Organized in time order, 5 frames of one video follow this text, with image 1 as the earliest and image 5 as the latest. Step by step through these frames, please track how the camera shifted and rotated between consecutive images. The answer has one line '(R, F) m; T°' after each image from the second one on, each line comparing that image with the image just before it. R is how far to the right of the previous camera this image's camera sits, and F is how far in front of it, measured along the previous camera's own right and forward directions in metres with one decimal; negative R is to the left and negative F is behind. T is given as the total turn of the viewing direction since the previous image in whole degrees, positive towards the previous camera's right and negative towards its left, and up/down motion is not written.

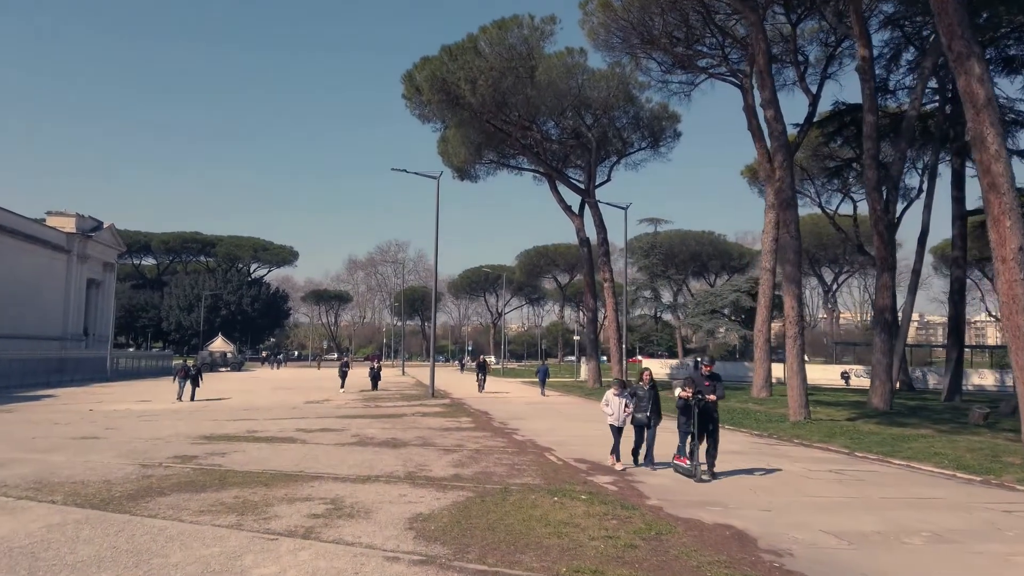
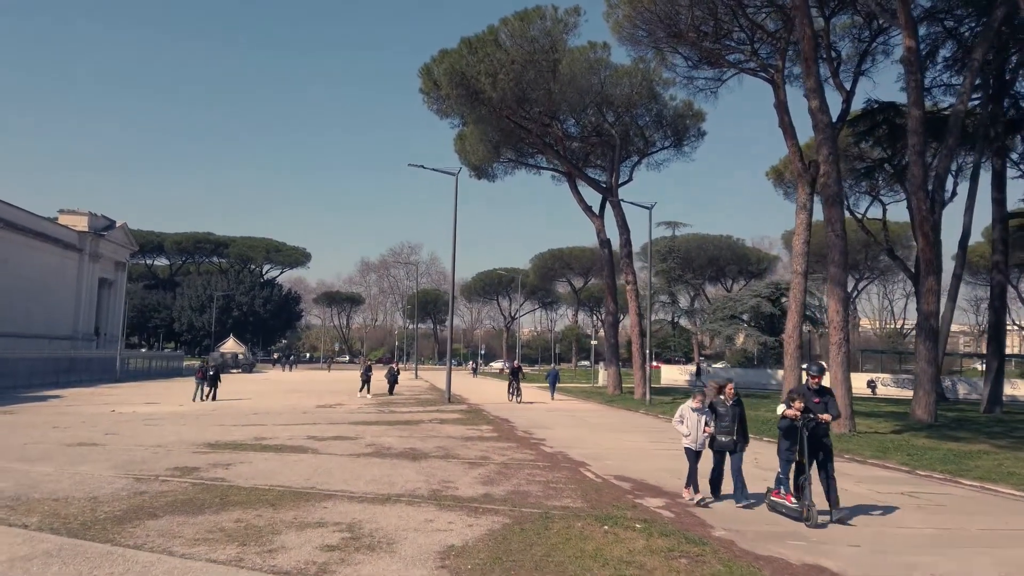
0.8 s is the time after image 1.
(-0.3, +1.0) m; -1°
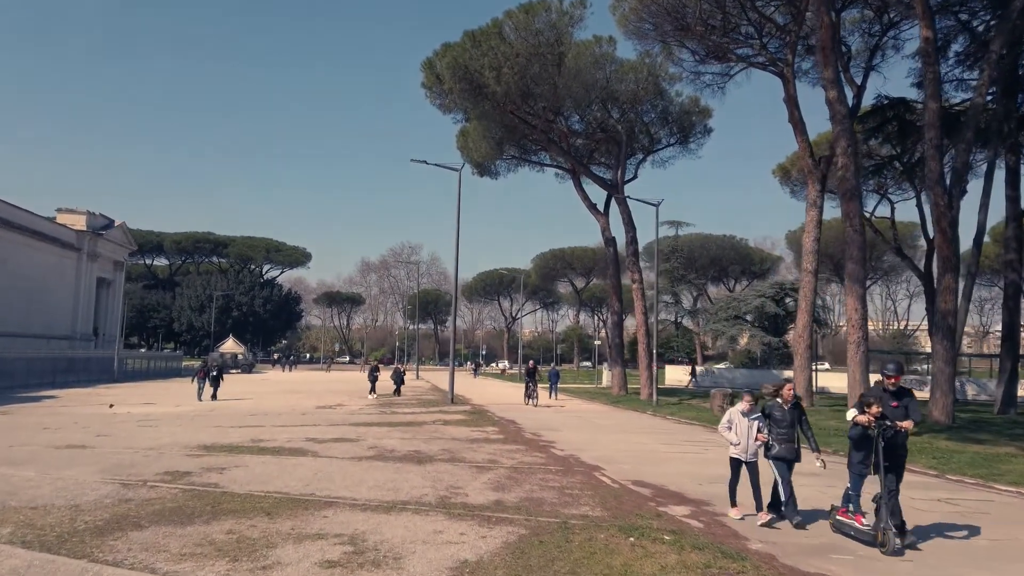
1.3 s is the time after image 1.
(-0.1, +0.5) m; 0°
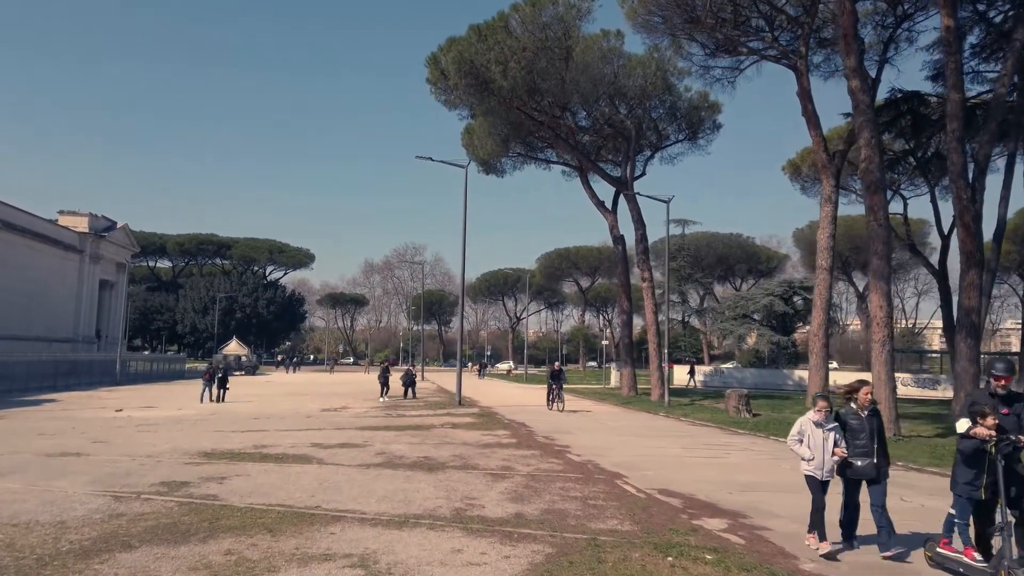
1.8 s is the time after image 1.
(-0.1, +0.5) m; 0°
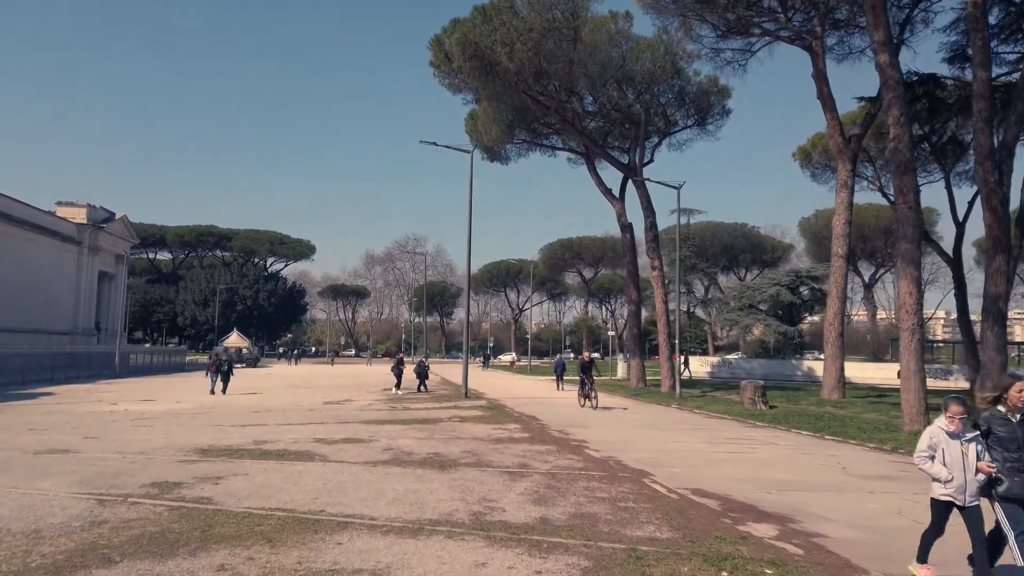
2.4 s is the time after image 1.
(-0.2, +0.7) m; 0°
